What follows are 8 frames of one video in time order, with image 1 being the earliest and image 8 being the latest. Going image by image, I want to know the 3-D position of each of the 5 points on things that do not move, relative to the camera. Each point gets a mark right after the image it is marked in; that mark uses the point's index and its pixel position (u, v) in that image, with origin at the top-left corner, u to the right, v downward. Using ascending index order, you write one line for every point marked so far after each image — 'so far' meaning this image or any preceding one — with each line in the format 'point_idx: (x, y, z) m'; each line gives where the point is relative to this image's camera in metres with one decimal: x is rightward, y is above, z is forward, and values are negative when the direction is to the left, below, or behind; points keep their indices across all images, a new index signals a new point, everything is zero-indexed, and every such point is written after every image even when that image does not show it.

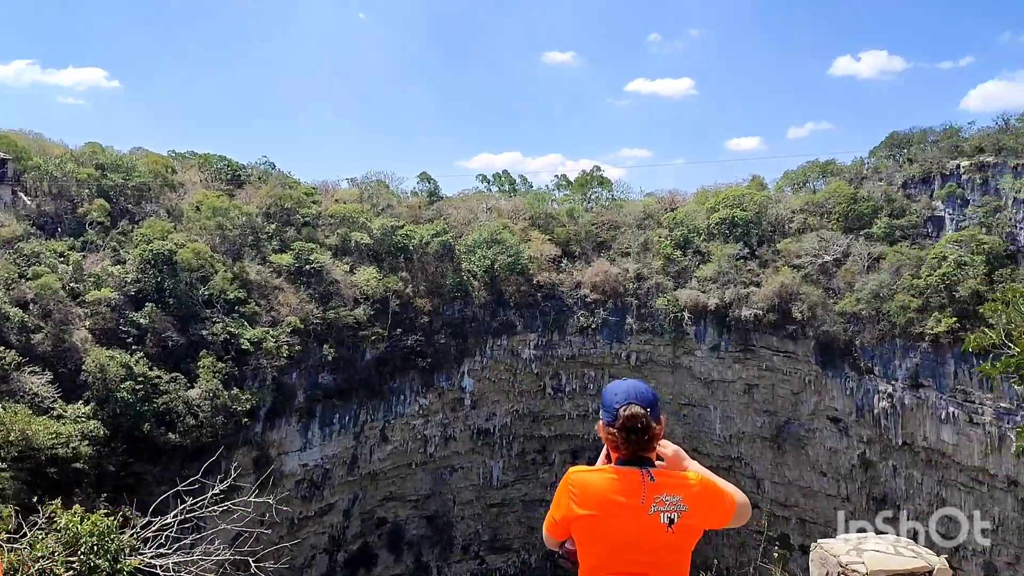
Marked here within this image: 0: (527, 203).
0: (+0.1, +2.1, +15.0) m
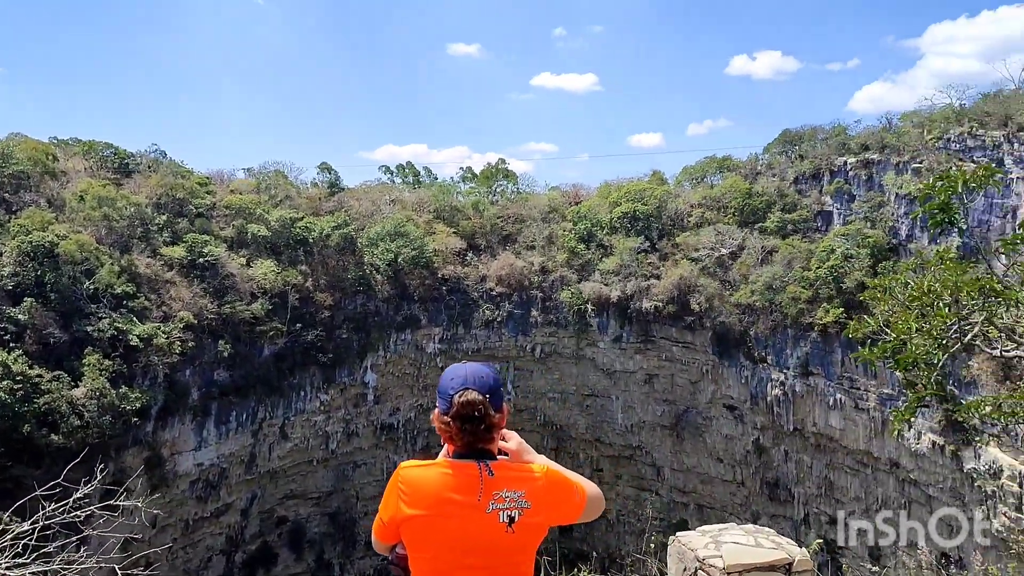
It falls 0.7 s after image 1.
0: (-2.0, +2.2, +14.8) m
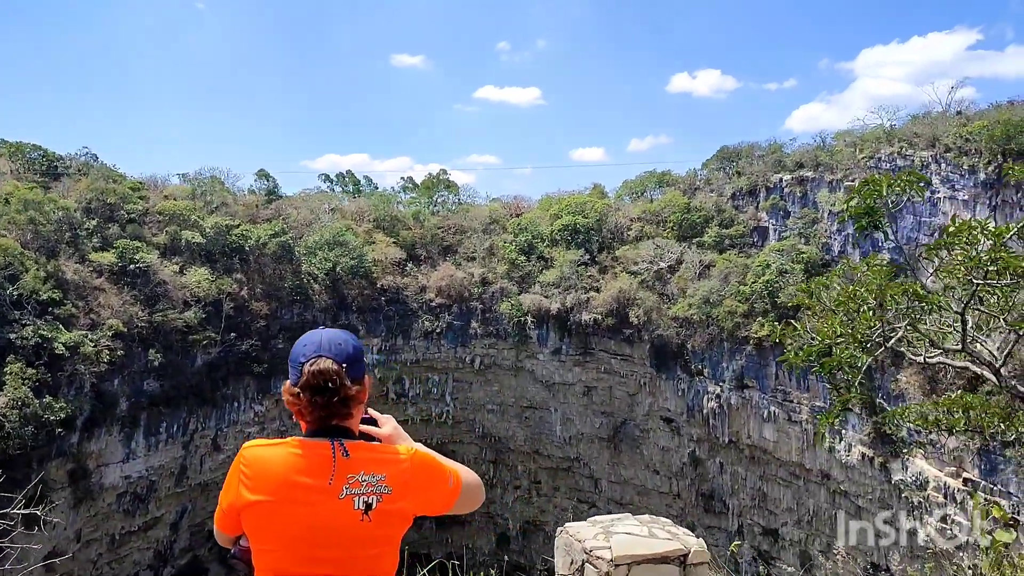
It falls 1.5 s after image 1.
0: (-3.2, +2.0, +14.6) m
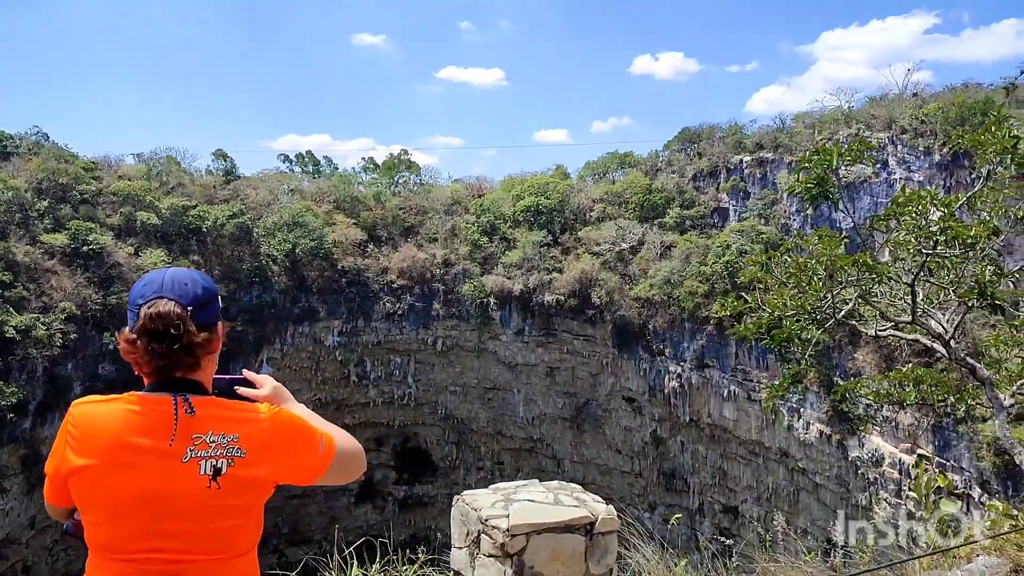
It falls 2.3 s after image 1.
0: (-4.0, +2.4, +14.5) m
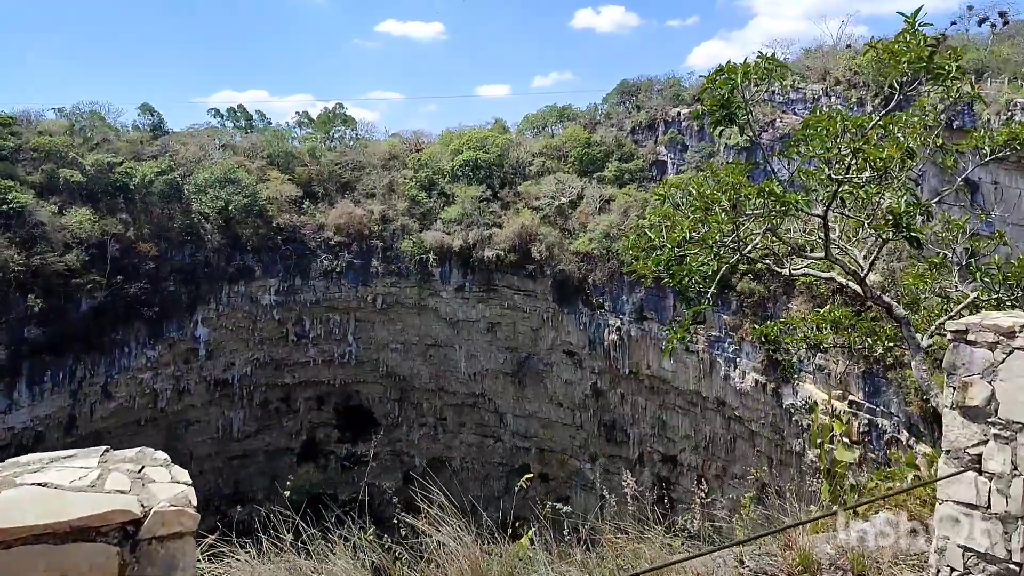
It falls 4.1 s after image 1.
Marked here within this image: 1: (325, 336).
0: (-5.3, +3.2, +14.1) m
1: (-3.8, -1.0, +13.0) m
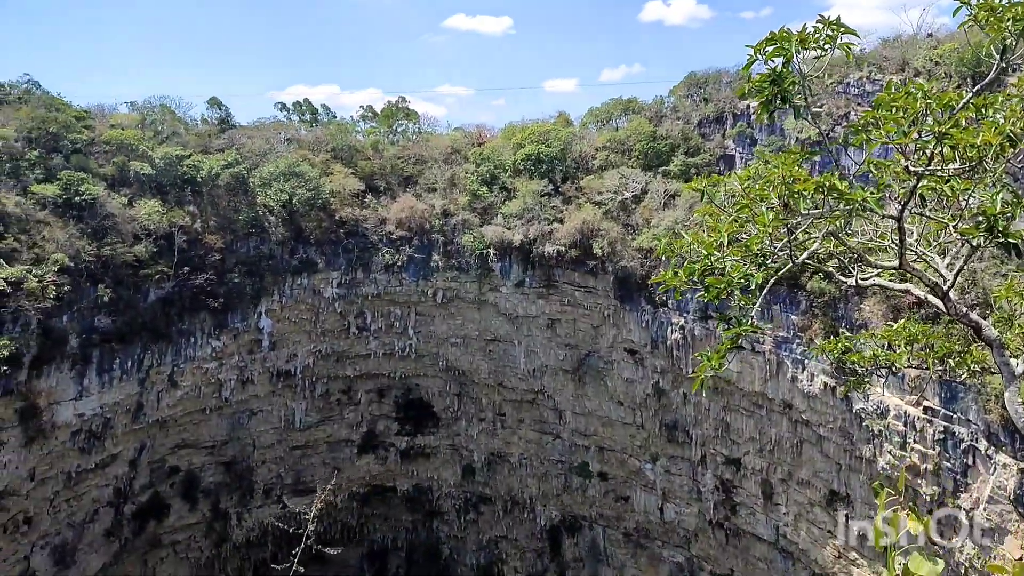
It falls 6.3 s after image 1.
0: (-4.0, +3.4, +14.2) m
1: (-2.6, -0.8, +13.0) m
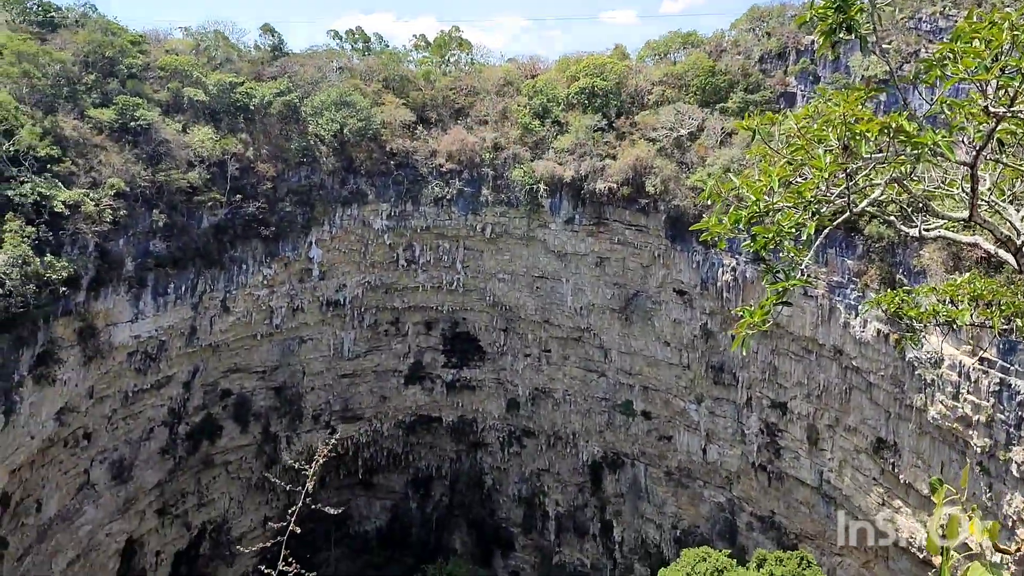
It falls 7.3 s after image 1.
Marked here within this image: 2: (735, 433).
0: (-2.9, +4.8, +14.1) m
1: (-1.6, +0.5, +13.0) m
2: (+4.2, -2.7, +11.9) m
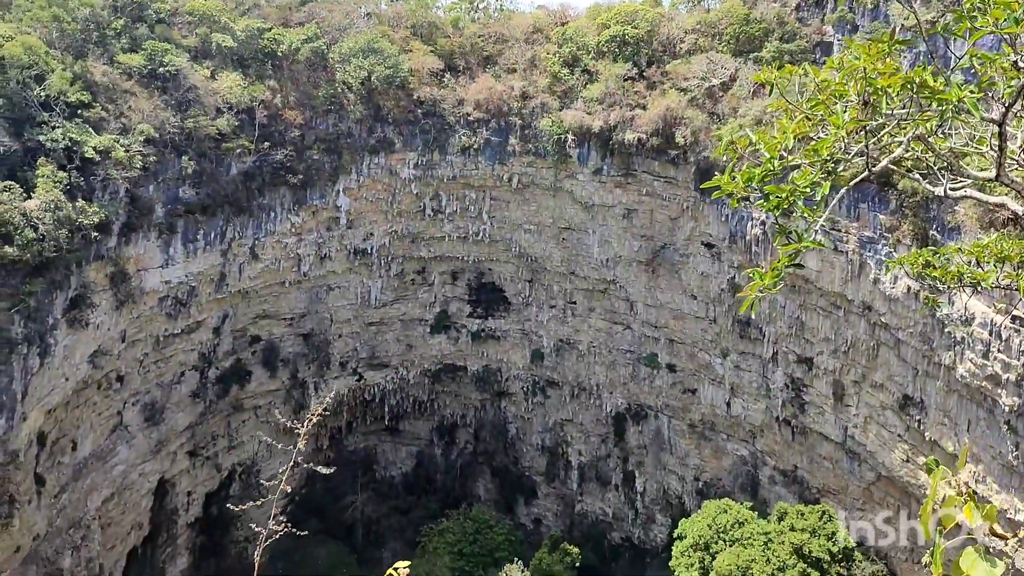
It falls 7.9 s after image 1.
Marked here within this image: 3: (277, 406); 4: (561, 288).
0: (-2.3, +5.8, +13.9) m
1: (-1.1, +1.4, +13.0) m
2: (+4.6, -1.9, +11.9) m
3: (-4.9, -2.5, +13.2) m
4: (+1.0, -0.1, +13.4) m
